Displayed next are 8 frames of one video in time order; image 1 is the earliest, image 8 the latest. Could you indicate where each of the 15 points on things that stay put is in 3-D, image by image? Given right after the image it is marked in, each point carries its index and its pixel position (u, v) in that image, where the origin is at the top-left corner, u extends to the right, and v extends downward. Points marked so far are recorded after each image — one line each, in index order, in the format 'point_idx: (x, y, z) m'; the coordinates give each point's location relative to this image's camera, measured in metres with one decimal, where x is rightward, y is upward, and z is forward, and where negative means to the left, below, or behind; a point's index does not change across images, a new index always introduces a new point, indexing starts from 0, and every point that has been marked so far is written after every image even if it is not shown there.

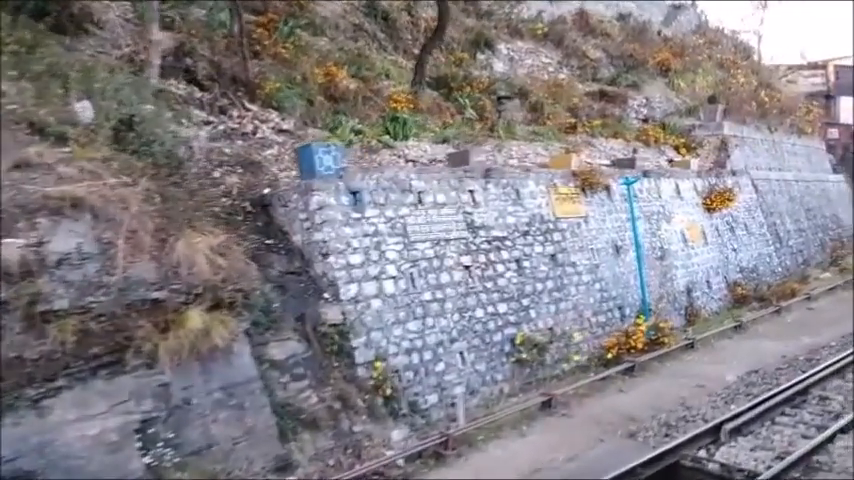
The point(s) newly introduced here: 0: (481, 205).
0: (+0.7, +0.5, +10.9) m
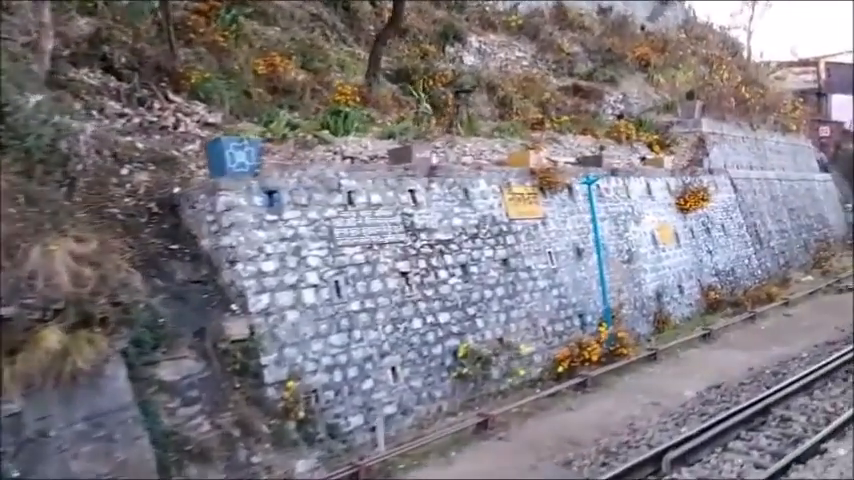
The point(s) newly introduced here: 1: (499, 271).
0: (-0.1, +0.4, +10.1) m
1: (+1.0, -0.4, +11.0) m
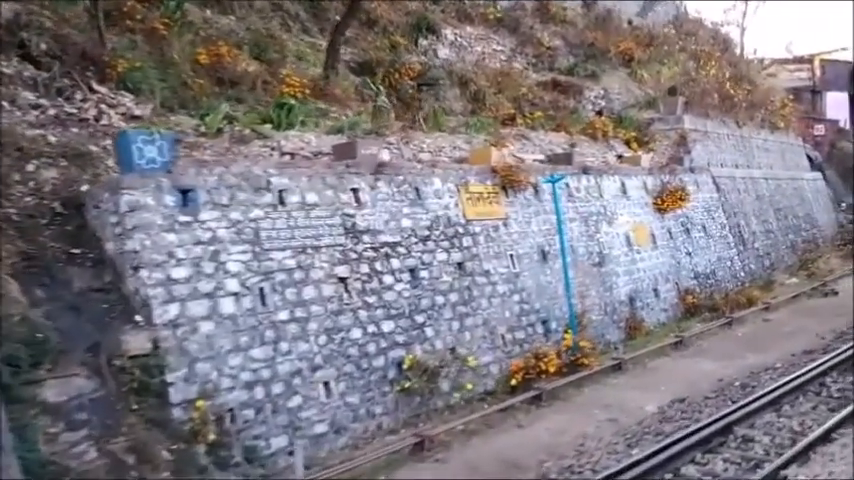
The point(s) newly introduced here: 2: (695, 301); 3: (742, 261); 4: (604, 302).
0: (-0.7, +0.4, +9.3) m
1: (+0.3, -0.5, +10.3) m
2: (+5.1, -1.1, +15.2) m
3: (+7.2, -0.5, +18.6) m
4: (+2.8, -1.0, +13.0) m
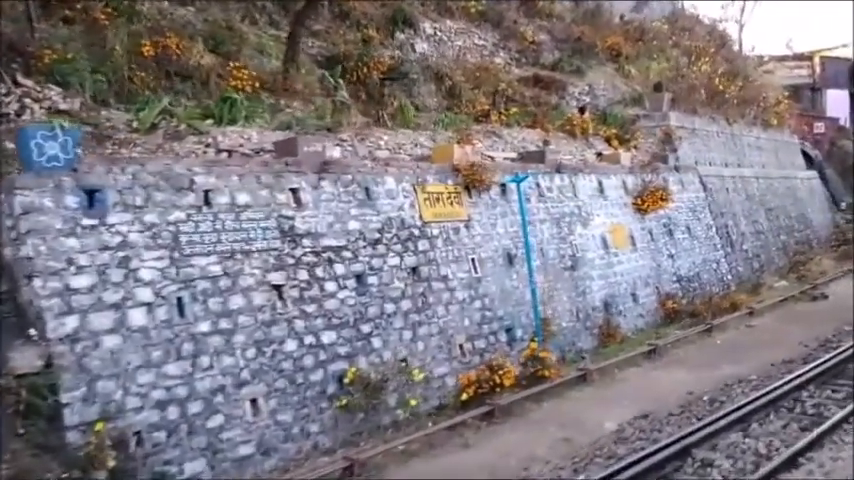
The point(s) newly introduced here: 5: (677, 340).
0: (-1.3, +0.3, +8.7) m
1: (-0.3, -0.5, +9.6) m
2: (+4.5, -1.2, +14.6) m
3: (+6.7, -0.5, +17.9) m
4: (+2.3, -1.0, +12.4) m
5: (+3.8, -1.5, +12.3) m
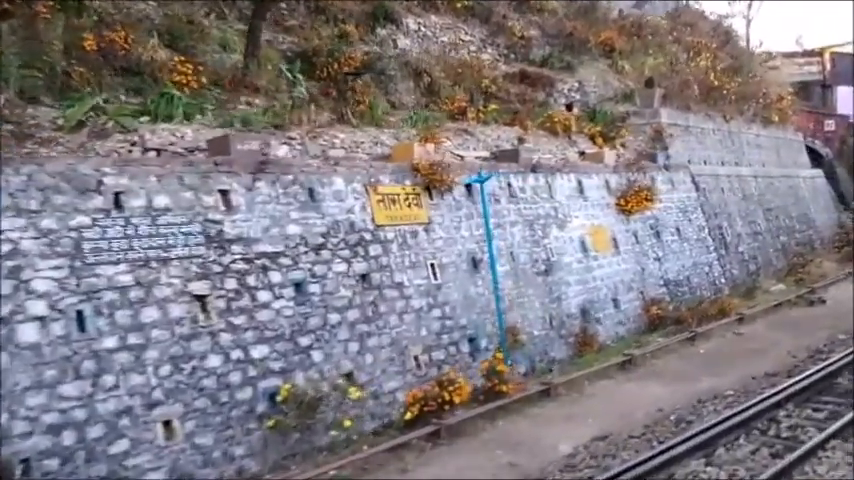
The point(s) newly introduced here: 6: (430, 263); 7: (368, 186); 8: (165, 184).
0: (-1.9, +0.3, +8.0) m
1: (-0.8, -0.6, +9.0) m
2: (+4.0, -1.2, +13.8) m
3: (+6.3, -0.6, +17.1) m
4: (+1.7, -1.1, +11.7) m
5: (+3.3, -1.6, +11.6) m
6: (0.0, -0.3, +10.0) m
7: (-0.7, +0.6, +9.5) m
8: (-2.4, +0.5, +7.4) m
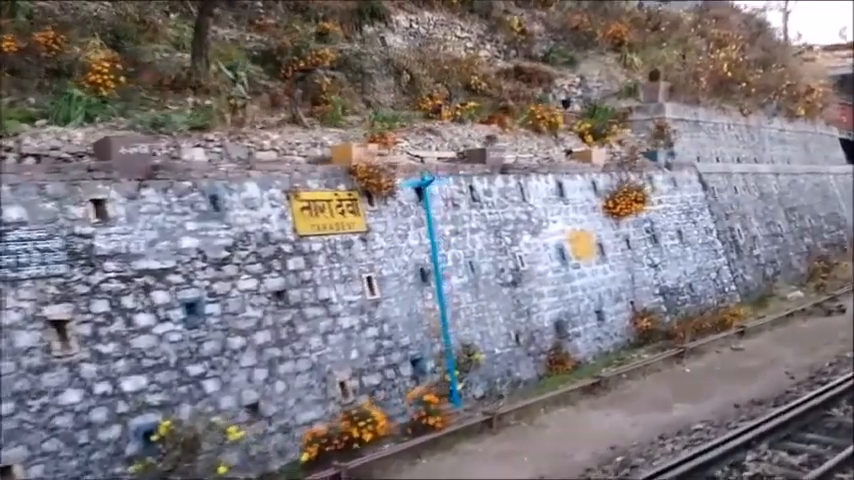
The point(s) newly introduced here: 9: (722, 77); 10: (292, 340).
0: (-2.7, +0.1, +7.1) m
1: (-1.6, -0.7, +8.0) m
2: (+3.5, -1.3, +12.5) m
3: (+6.0, -0.6, +15.7) m
4: (+1.1, -1.2, +10.5) m
5: (+2.7, -1.6, +10.3) m
6: (-0.7, -0.4, +9.0) m
7: (-1.5, +0.5, +8.5) m
8: (-3.3, +0.4, +6.5) m
9: (+7.4, +4.0, +19.9) m
10: (-1.4, -1.0, +8.1) m
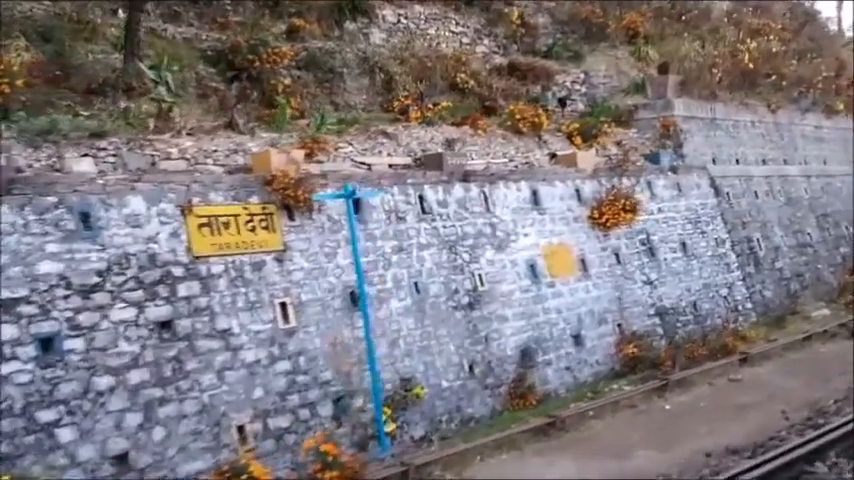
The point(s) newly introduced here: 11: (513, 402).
0: (-3.6, -0.1, +6.1) m
1: (-2.4, -0.9, +6.9) m
2: (+3.0, -1.5, +11.1) m
3: (+5.6, -0.8, +14.1) m
4: (+0.5, -1.4, +9.2) m
5: (+2.0, -1.8, +8.9) m
6: (-1.5, -0.6, +7.9) m
7: (-2.3, +0.3, +7.5) m
8: (-4.2, +0.2, +5.6) m
9: (+7.3, +3.8, +18.2) m
10: (-2.2, -1.2, +7.0) m
11: (+1.0, -1.9, +9.5) m
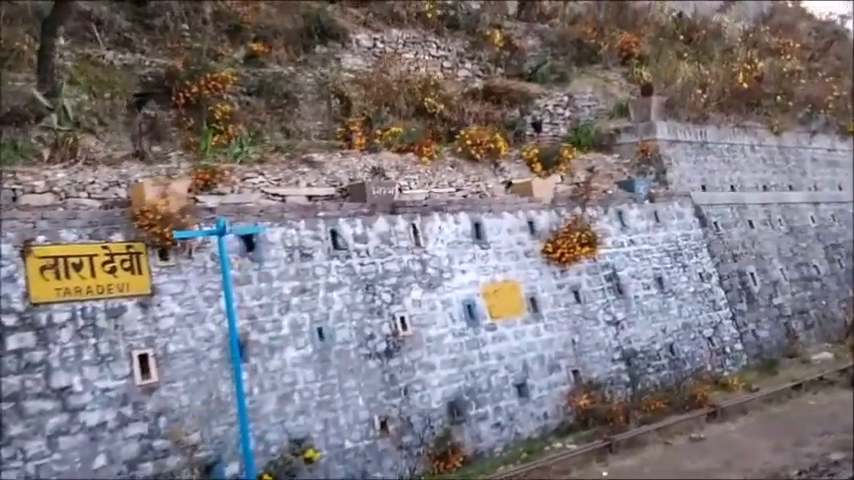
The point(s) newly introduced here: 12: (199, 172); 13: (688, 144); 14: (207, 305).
0: (-4.7, -0.4, +5.4) m
1: (-3.5, -1.2, +6.0) m
2: (+2.1, -2.0, +9.9) m
3: (+5.0, -1.4, +12.8) m
4: (-0.5, -1.8, +8.2) m
5: (+1.0, -2.2, +7.8) m
6: (-2.5, -1.0, +7.0) m
7: (-3.3, -0.1, +6.6) m
8: (-5.4, -0.1, +4.9) m
9: (+6.9, +3.1, +16.9) m
10: (-3.3, -1.5, +6.1) m
11: (+0.1, -2.3, +8.4) m
12: (-2.3, +0.7, +8.7) m
13: (+4.6, +1.7, +14.2) m
14: (-2.0, -0.6, +7.4) m
